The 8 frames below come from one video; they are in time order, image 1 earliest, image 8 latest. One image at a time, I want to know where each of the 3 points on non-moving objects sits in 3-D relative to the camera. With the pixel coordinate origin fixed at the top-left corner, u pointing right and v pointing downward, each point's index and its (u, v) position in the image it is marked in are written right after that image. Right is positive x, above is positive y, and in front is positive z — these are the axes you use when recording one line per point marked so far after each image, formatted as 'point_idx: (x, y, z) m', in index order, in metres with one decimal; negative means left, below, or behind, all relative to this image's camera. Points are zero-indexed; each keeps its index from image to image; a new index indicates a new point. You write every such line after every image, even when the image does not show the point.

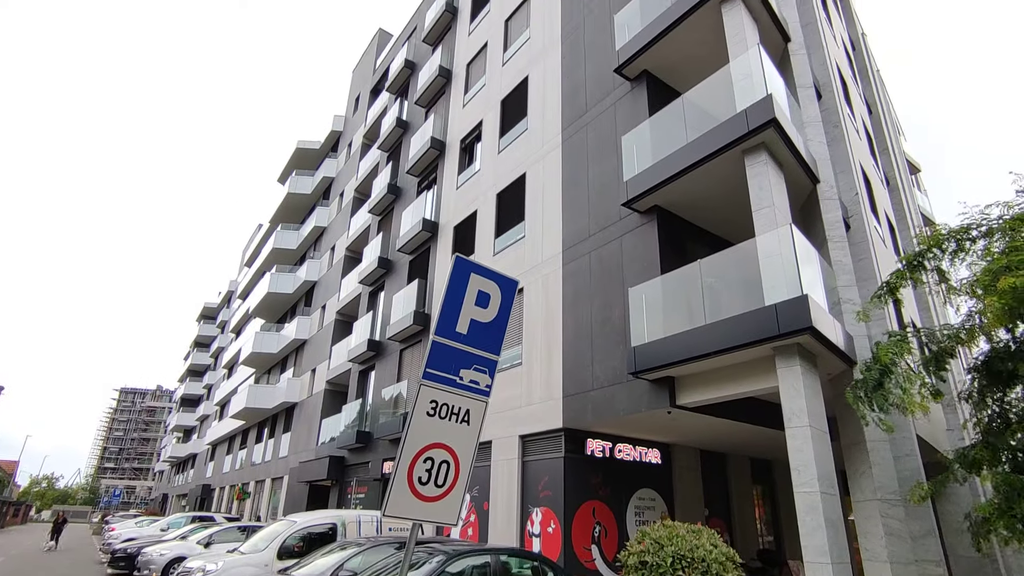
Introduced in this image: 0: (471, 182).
0: (-1.1, +2.9, +16.0) m
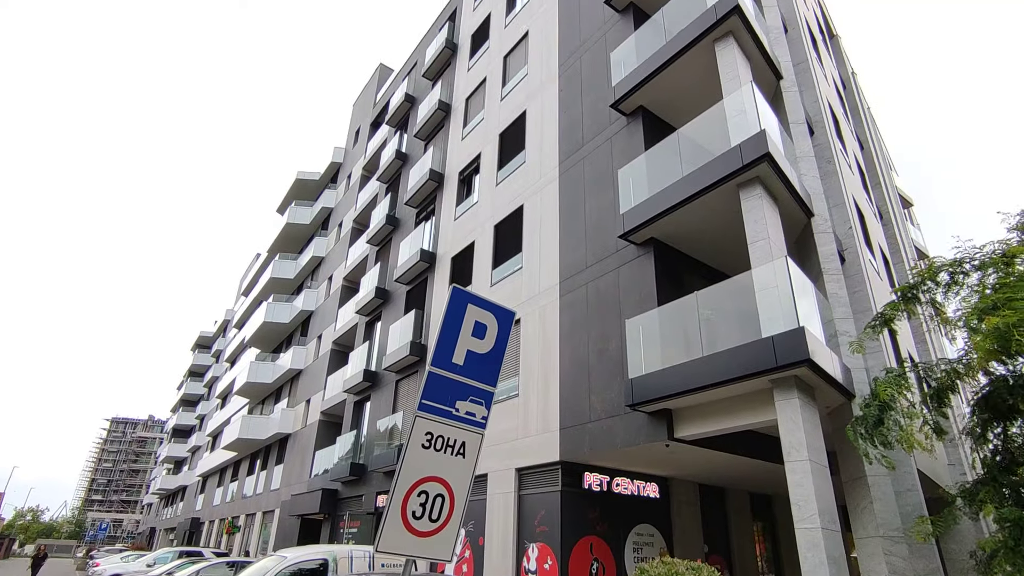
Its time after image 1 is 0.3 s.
0: (-1.2, +2.0, +16.2) m
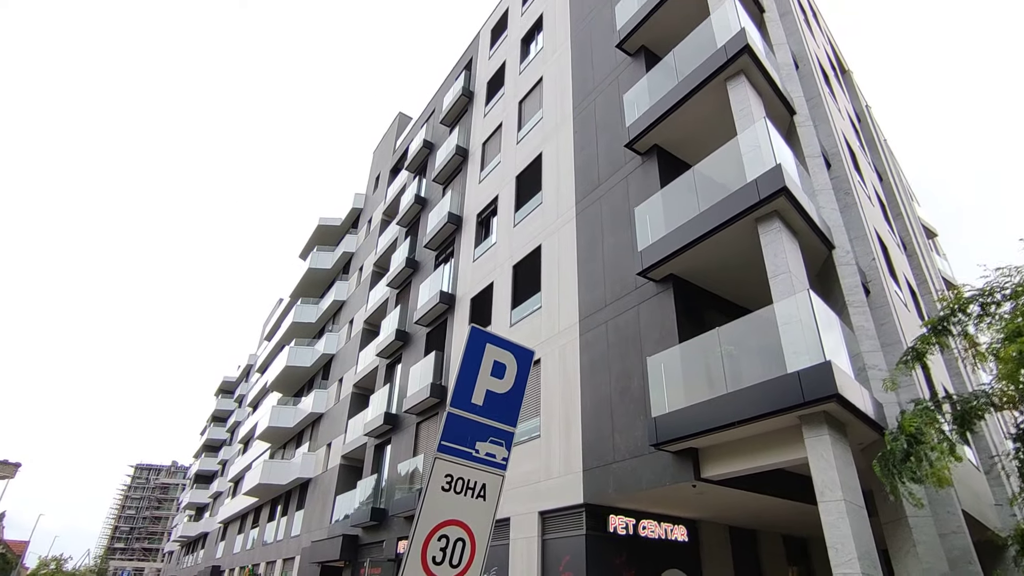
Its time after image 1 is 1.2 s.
0: (-0.7, +0.9, +16.3) m
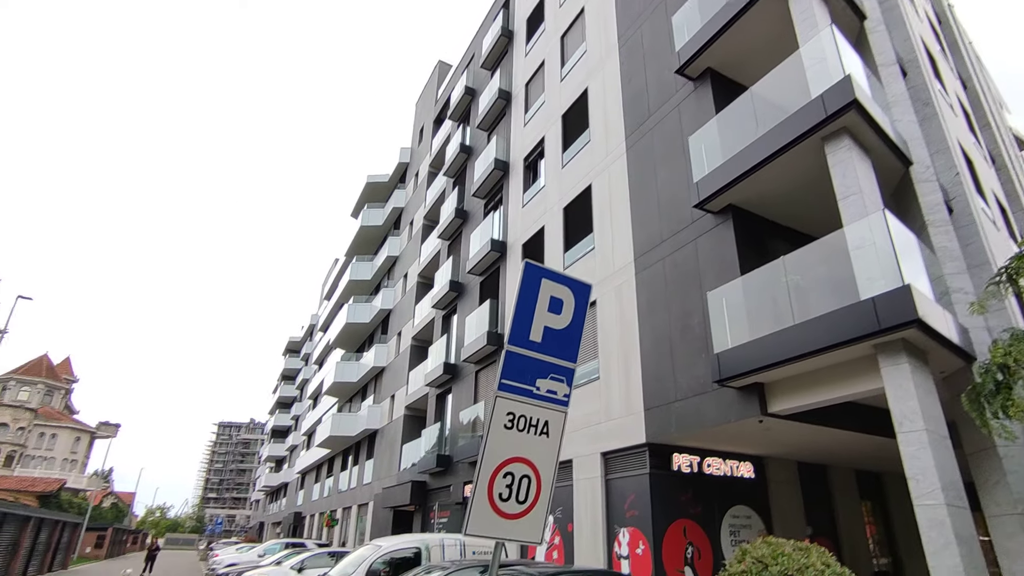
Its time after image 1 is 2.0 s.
0: (+0.7, +2.4, +16.0) m
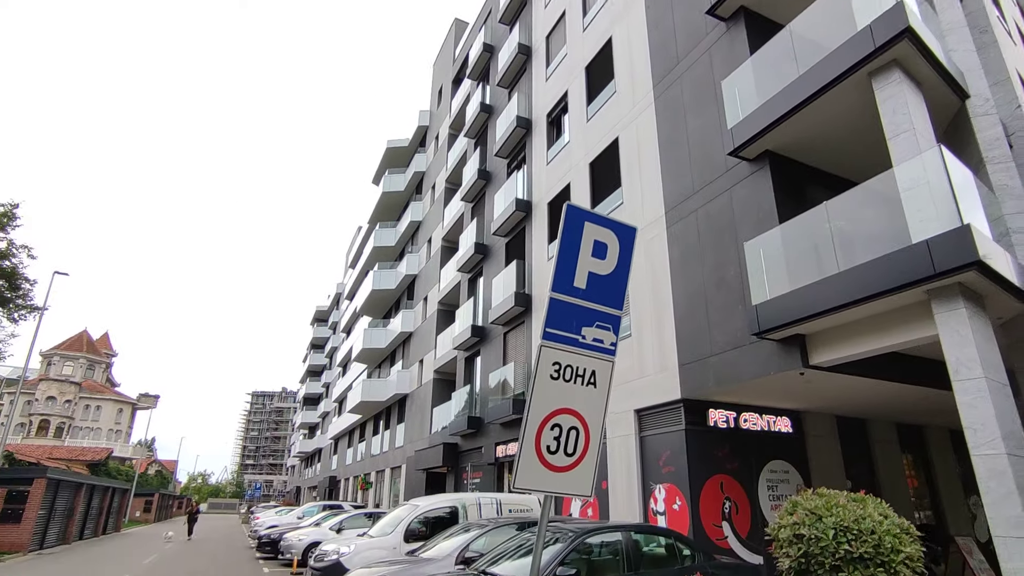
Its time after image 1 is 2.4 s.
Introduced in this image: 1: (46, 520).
0: (+1.3, +3.5, +15.6) m
1: (-15.3, -7.6, +19.4) m
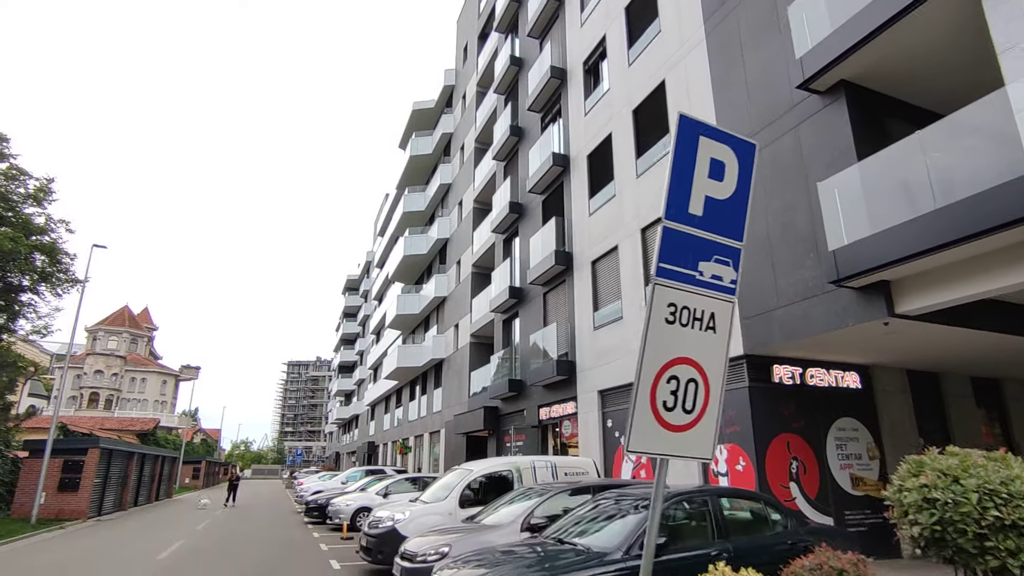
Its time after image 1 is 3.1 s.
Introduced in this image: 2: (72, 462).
0: (+2.2, +4.6, +14.8) m
1: (-13.8, -6.7, +19.9) m
2: (-13.9, -5.5, +18.6) m
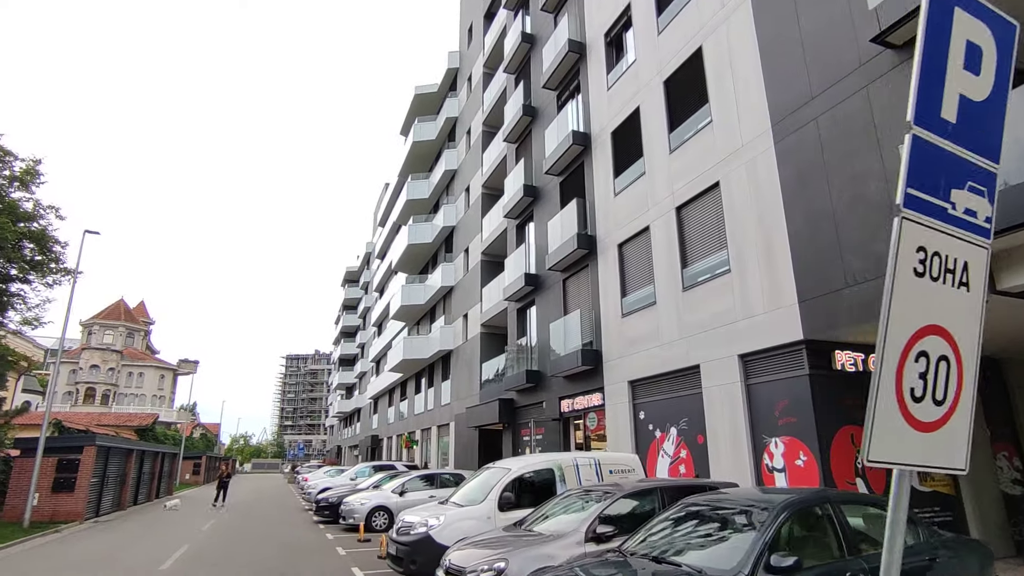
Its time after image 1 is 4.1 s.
0: (+2.7, +4.9, +13.9) m
1: (-13.3, -6.4, +19.1) m
2: (-13.3, -5.2, +17.8) m
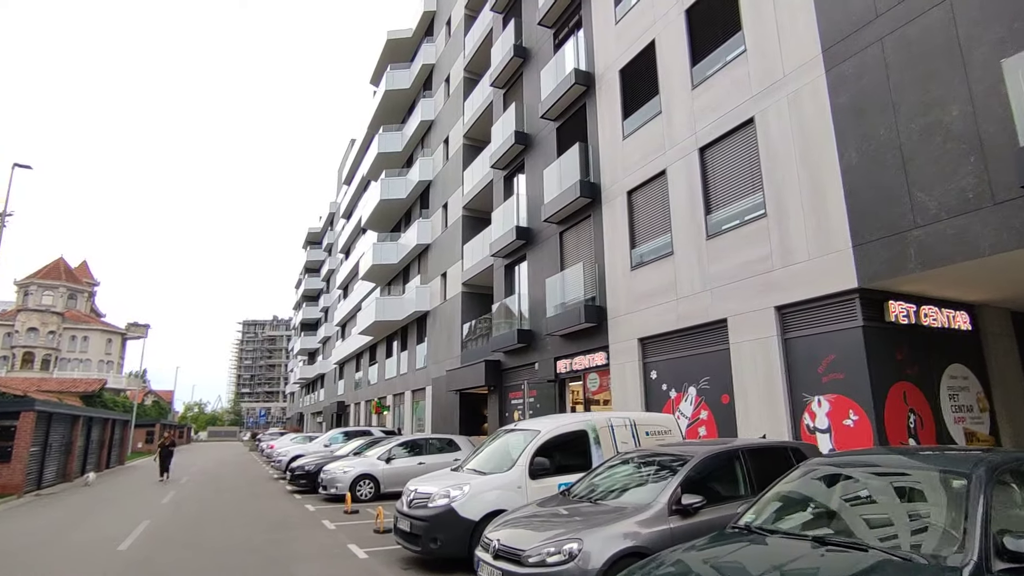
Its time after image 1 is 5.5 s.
0: (+2.7, +6.0, +12.6) m
1: (-13.8, -4.9, +17.3) m
2: (-13.7, -3.8, +15.9) m
